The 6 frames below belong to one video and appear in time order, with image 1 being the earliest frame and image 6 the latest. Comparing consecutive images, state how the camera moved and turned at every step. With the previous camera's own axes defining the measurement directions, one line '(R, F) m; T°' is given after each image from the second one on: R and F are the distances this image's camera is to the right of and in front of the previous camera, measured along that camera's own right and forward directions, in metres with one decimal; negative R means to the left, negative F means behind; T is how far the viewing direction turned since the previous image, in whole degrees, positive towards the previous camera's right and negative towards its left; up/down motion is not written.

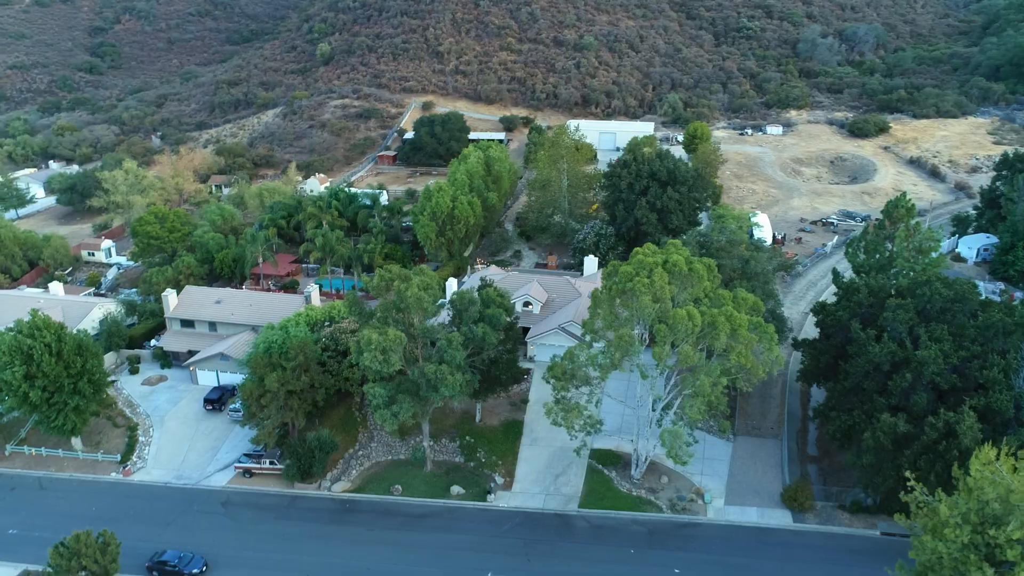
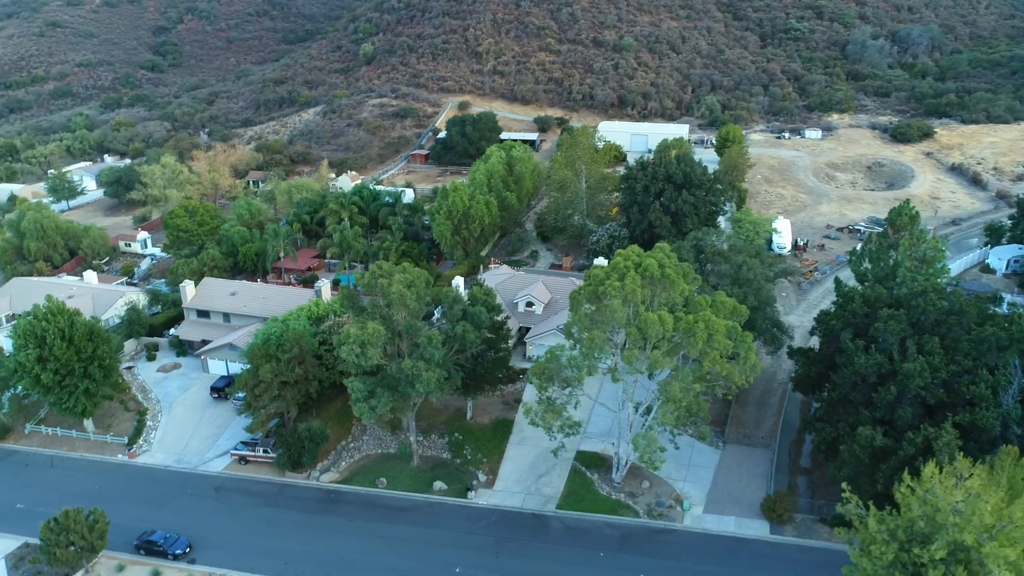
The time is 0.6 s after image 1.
(+2.5, -0.1) m; -4°
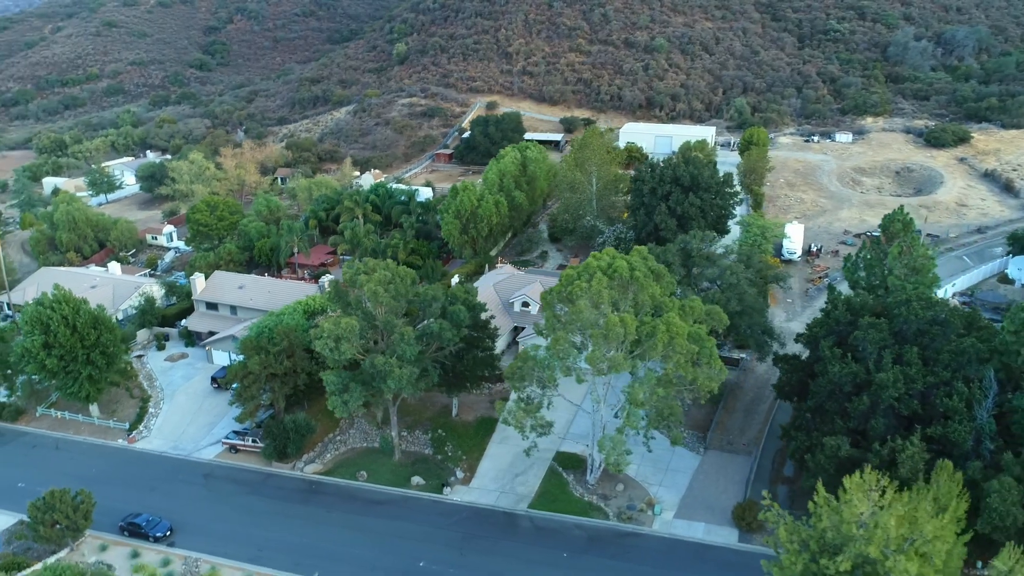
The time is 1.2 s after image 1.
(+2.5, -0.1) m; -4°
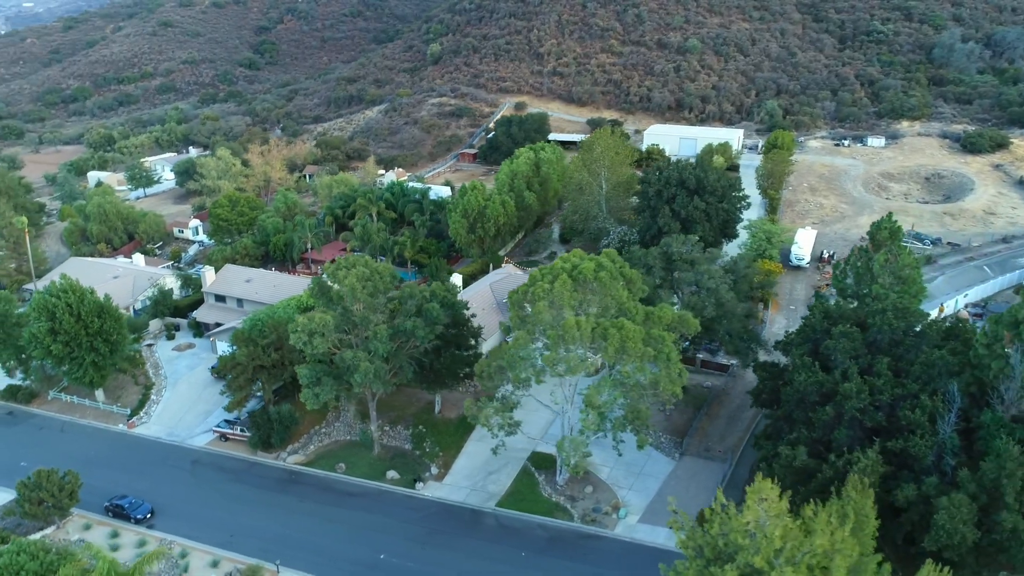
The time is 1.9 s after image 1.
(+2.8, -0.1) m; -4°
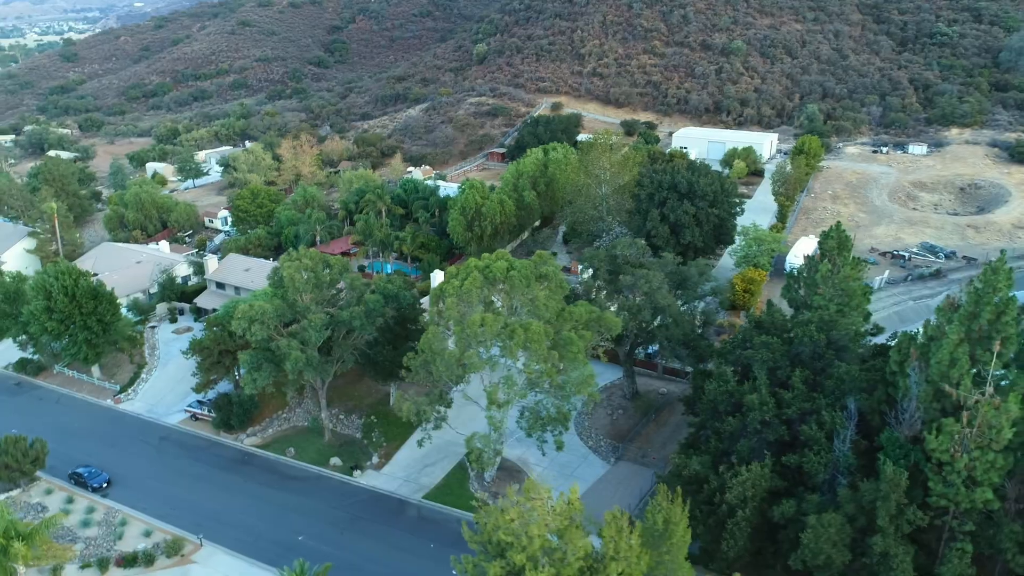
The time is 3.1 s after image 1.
(+5.3, -0.1) m; -6°
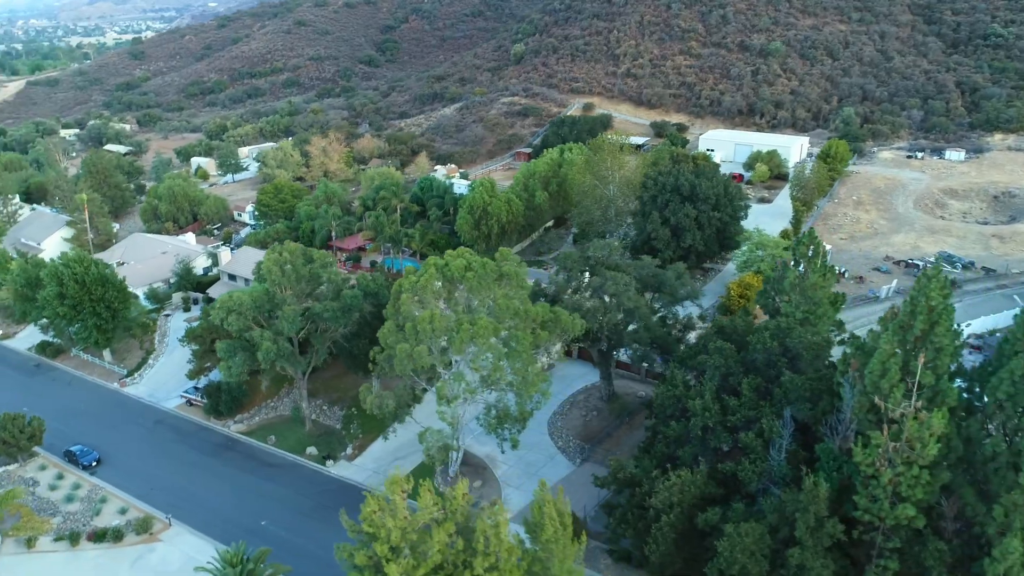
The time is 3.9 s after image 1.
(+3.3, -0.1) m; -4°
